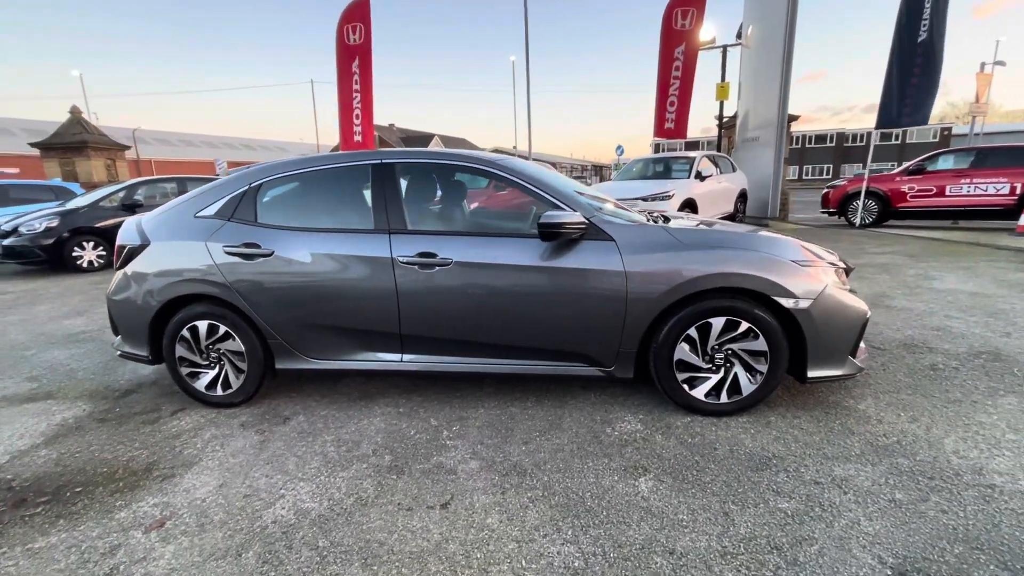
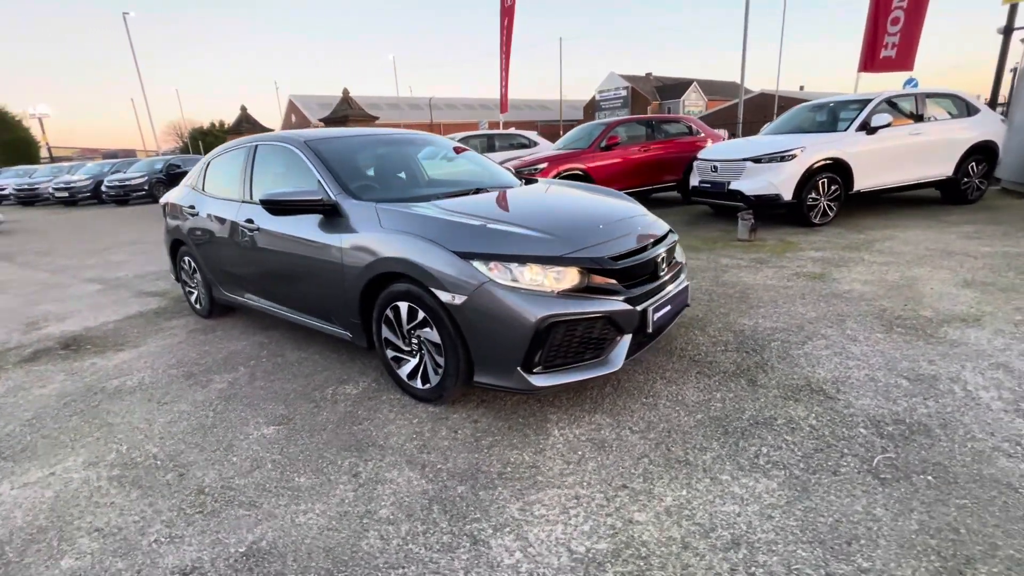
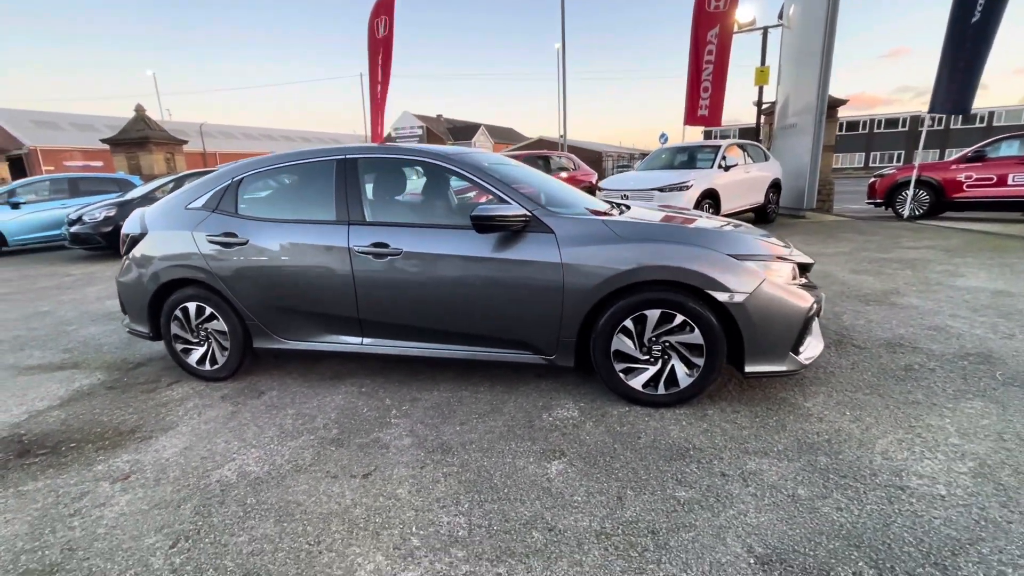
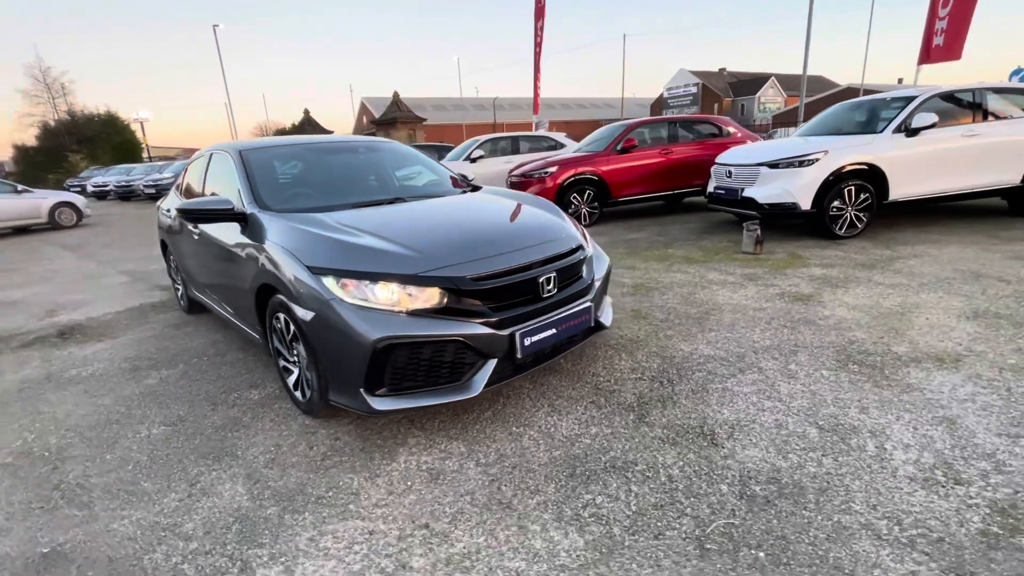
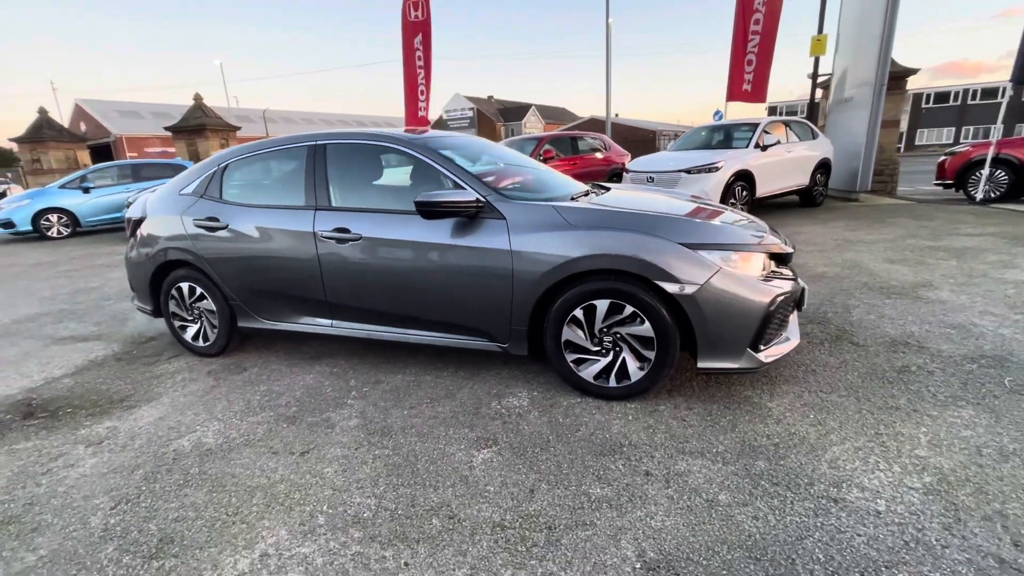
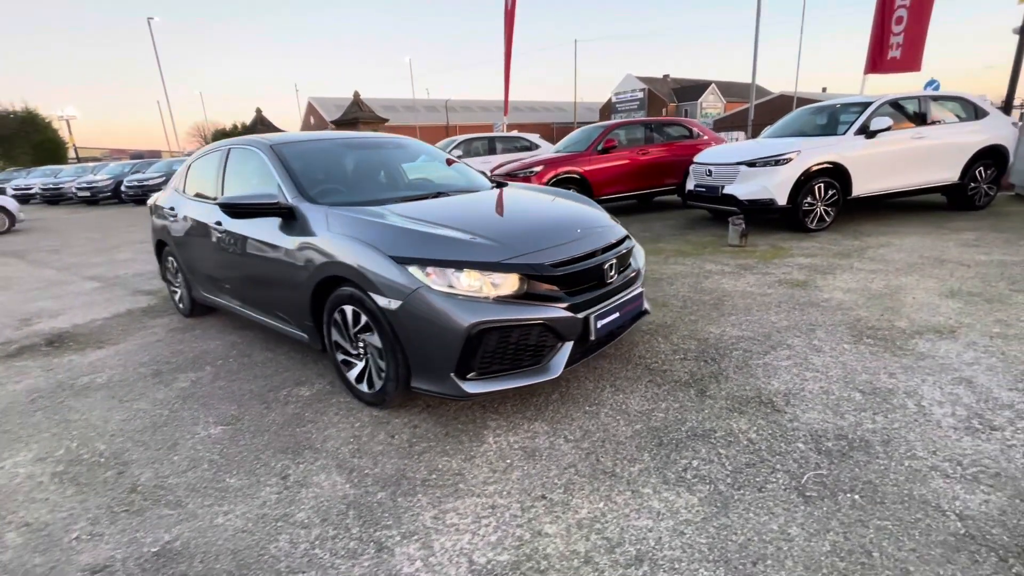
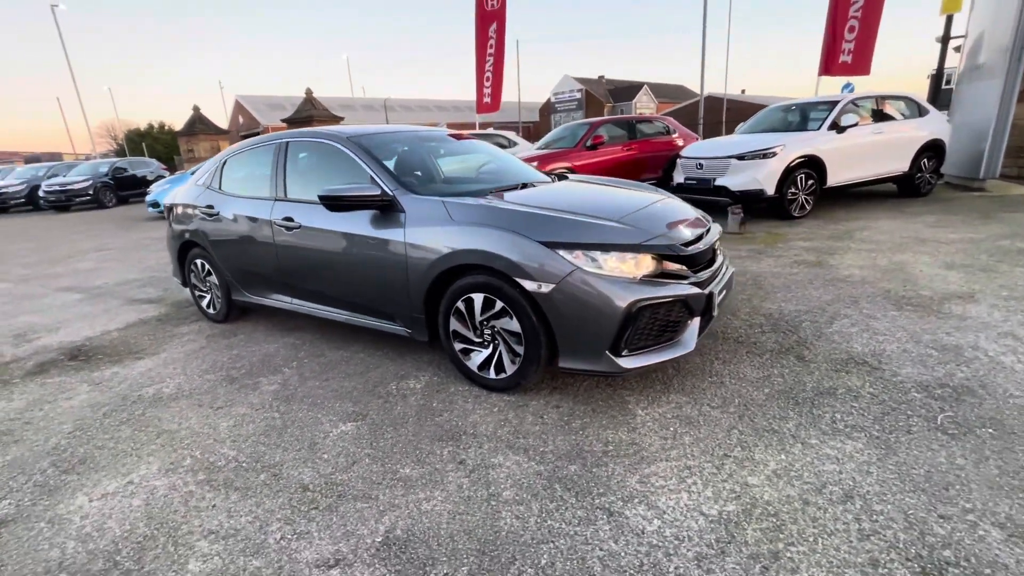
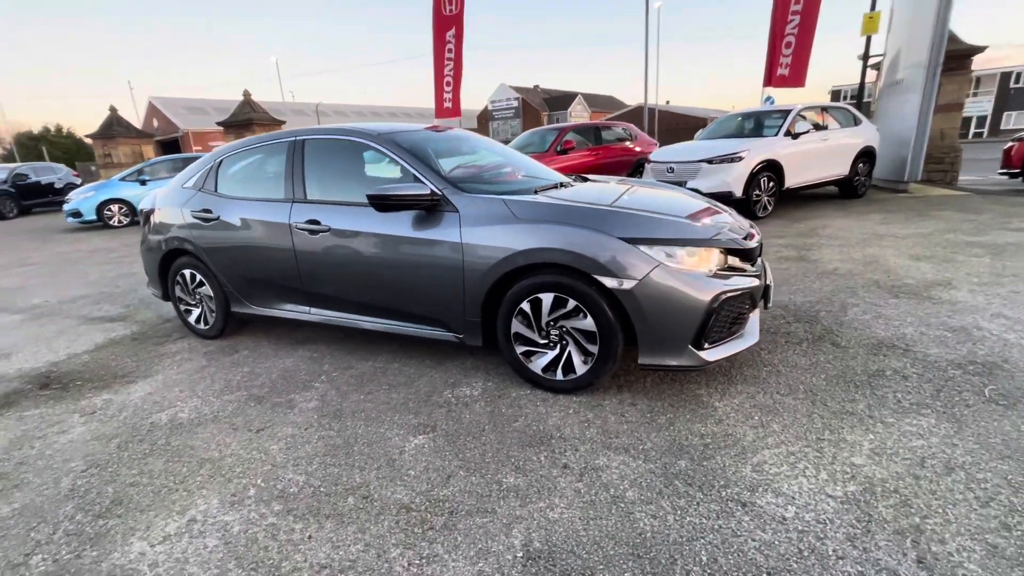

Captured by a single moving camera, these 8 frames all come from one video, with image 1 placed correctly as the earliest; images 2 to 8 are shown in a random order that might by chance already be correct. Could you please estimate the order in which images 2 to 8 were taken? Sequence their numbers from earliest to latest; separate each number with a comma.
3, 5, 8, 7, 2, 6, 4
